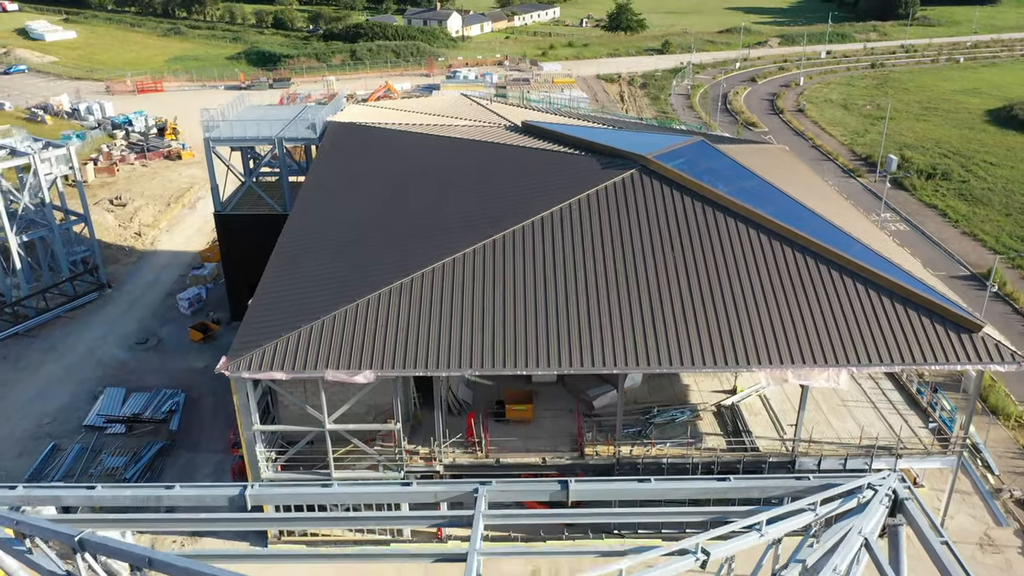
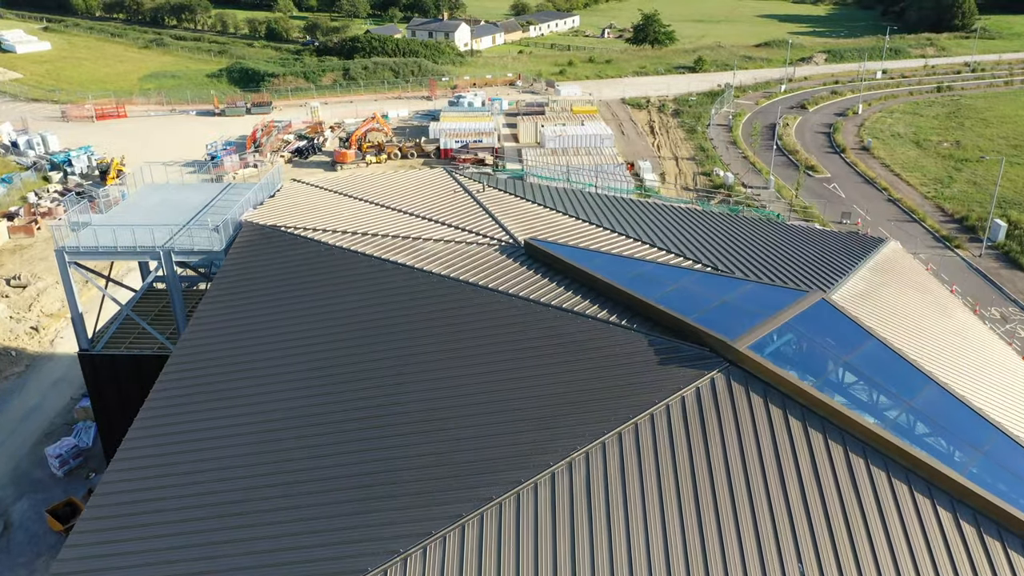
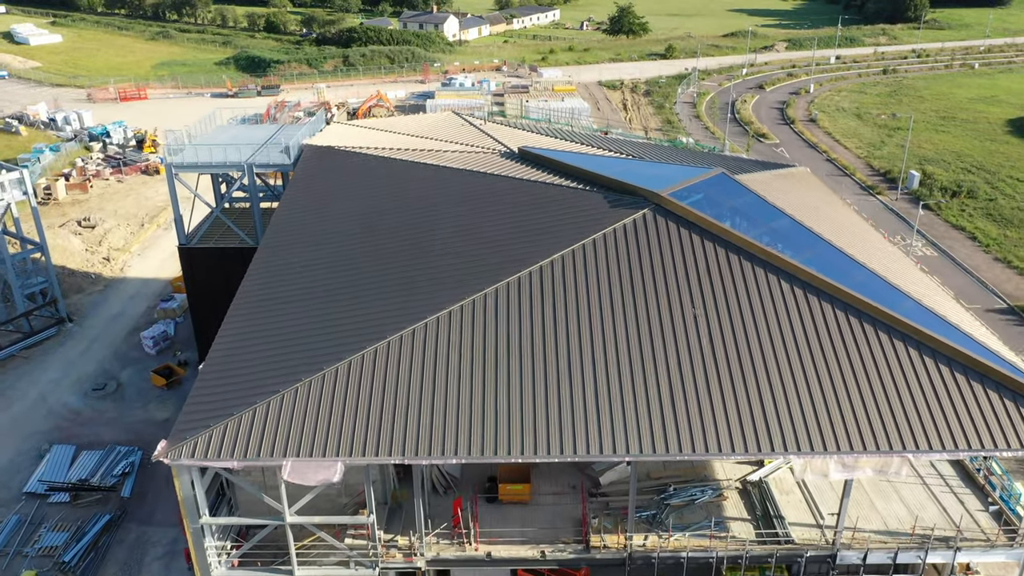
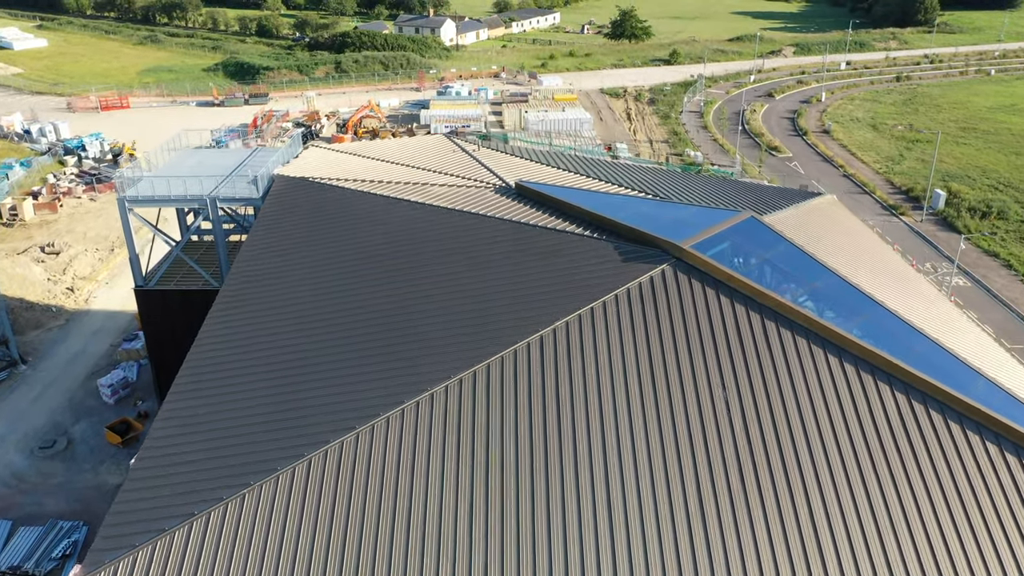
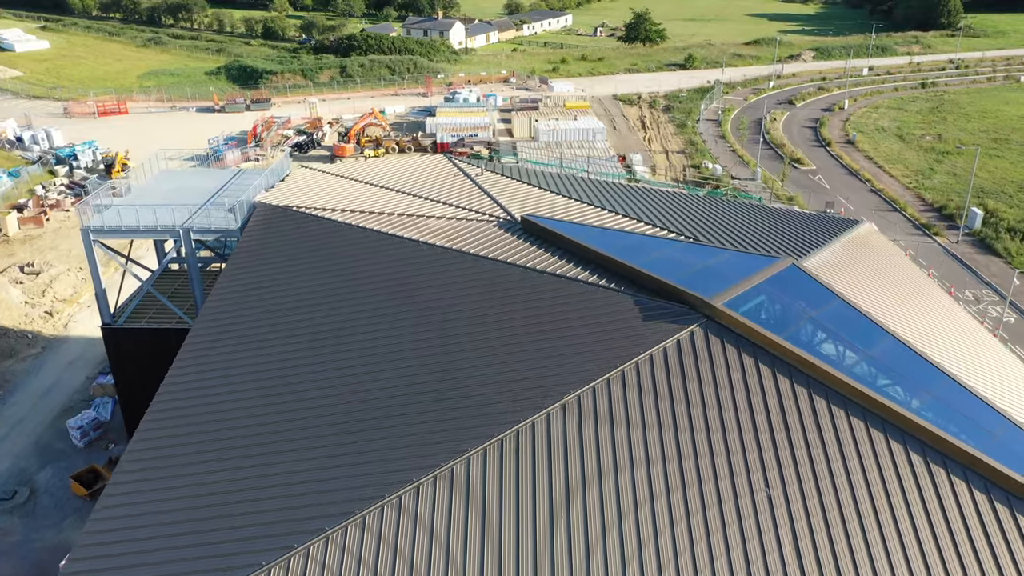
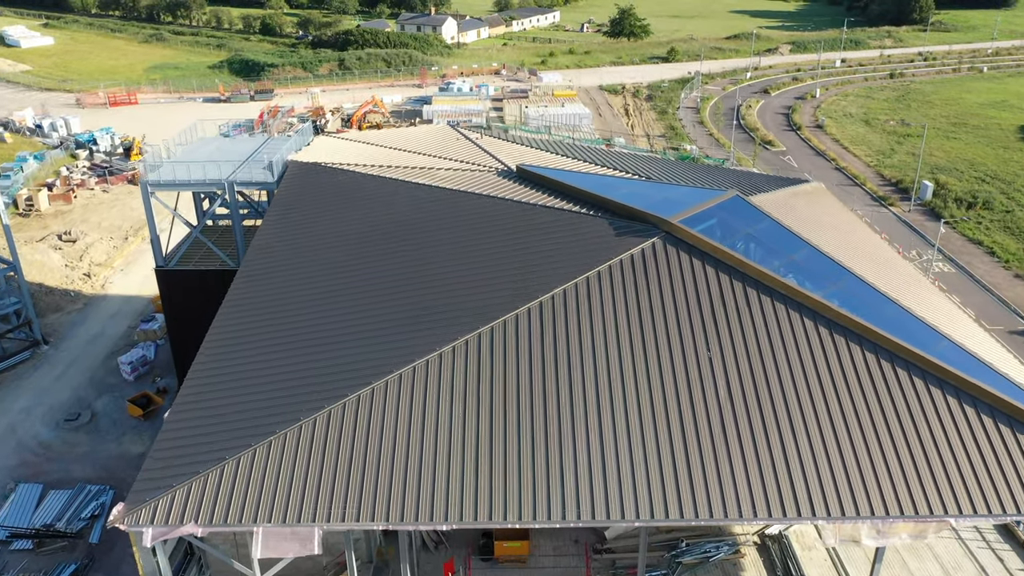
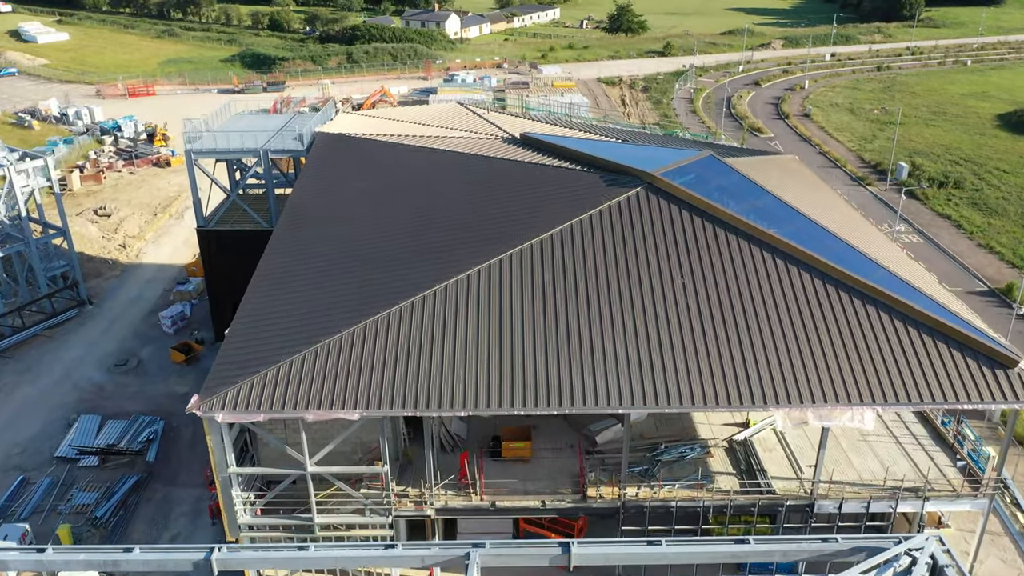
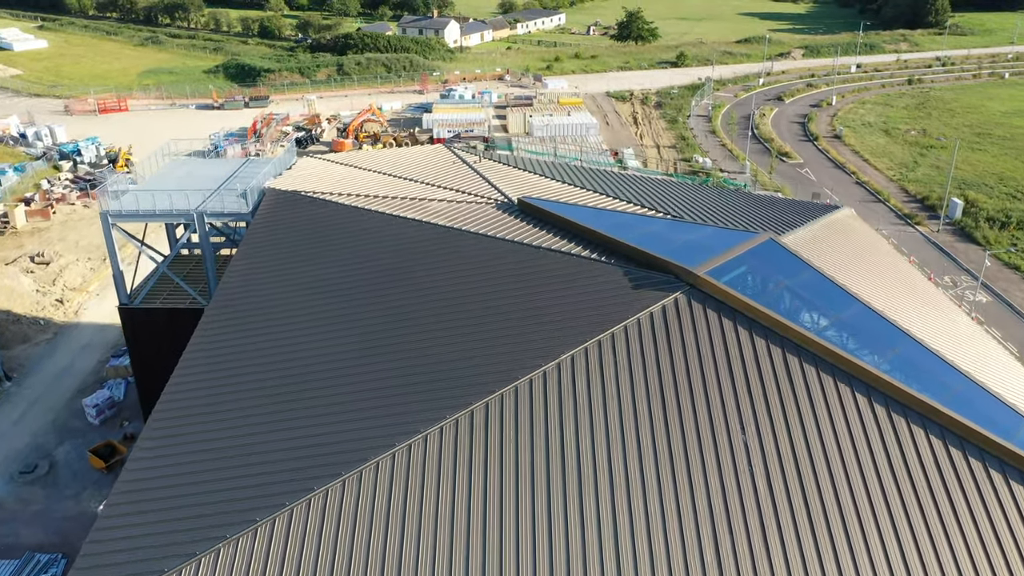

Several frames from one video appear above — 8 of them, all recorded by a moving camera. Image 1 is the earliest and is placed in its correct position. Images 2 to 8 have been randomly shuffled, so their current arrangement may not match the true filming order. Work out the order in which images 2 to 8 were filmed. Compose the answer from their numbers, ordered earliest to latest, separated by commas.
7, 3, 6, 4, 8, 5, 2
